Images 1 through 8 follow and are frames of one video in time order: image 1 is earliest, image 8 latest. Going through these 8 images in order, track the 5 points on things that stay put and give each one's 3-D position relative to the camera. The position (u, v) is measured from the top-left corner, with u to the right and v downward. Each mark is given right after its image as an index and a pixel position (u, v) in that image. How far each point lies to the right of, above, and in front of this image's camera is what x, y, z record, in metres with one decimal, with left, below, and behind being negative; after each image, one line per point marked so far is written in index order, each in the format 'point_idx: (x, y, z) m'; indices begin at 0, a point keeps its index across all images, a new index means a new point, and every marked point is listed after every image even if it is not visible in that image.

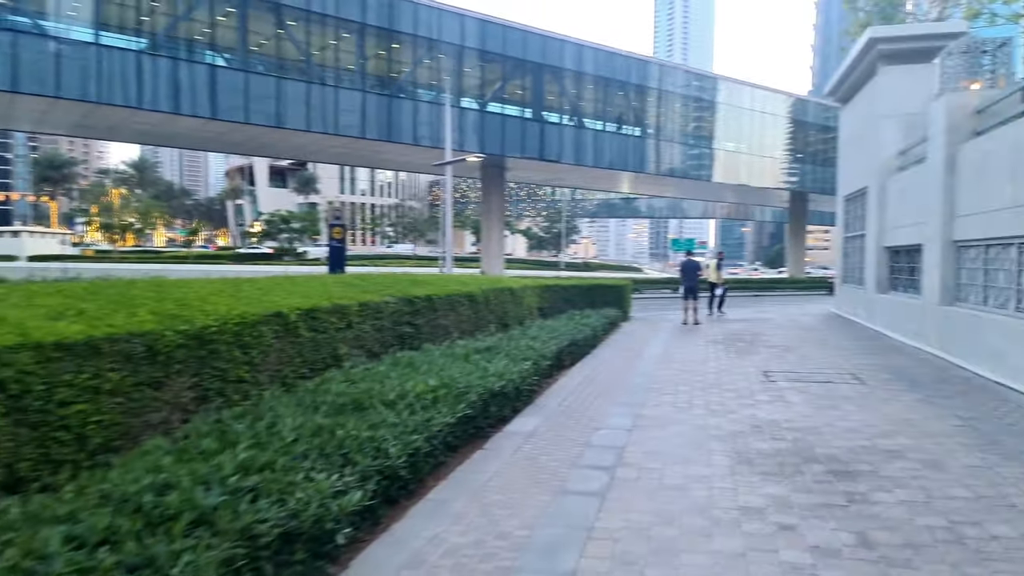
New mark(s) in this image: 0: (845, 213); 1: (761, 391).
0: (+9.4, +2.1, +19.2) m
1: (+3.0, -1.2, +8.2) m
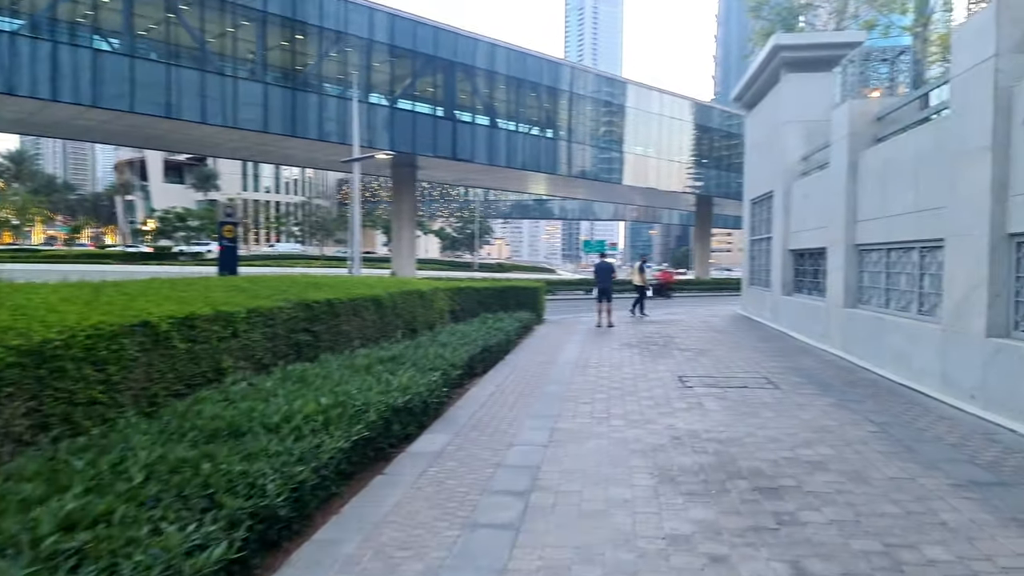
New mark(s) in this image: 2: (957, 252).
0: (+6.9, +2.0, +19.7) m
1: (+1.9, -1.3, +7.9) m
2: (+5.0, +0.4, +7.7) m
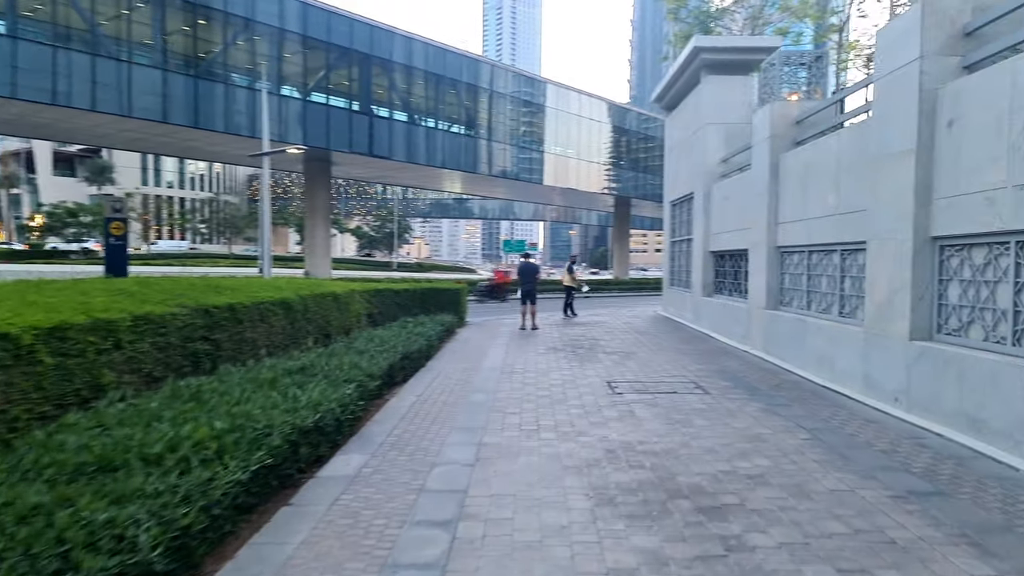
0: (+4.6, +2.0, +19.8) m
1: (+1.1, -1.3, +7.6) m
2: (+4.1, +0.4, +7.7) m
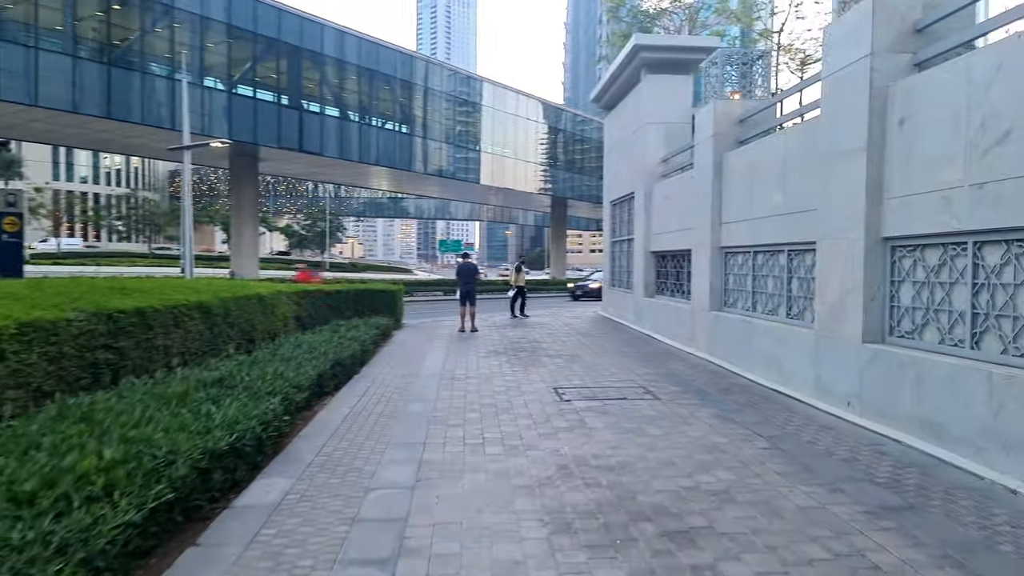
0: (+2.9, +2.0, +19.7) m
1: (+0.5, -1.3, +7.2) m
2: (+3.5, +0.4, +7.5) m
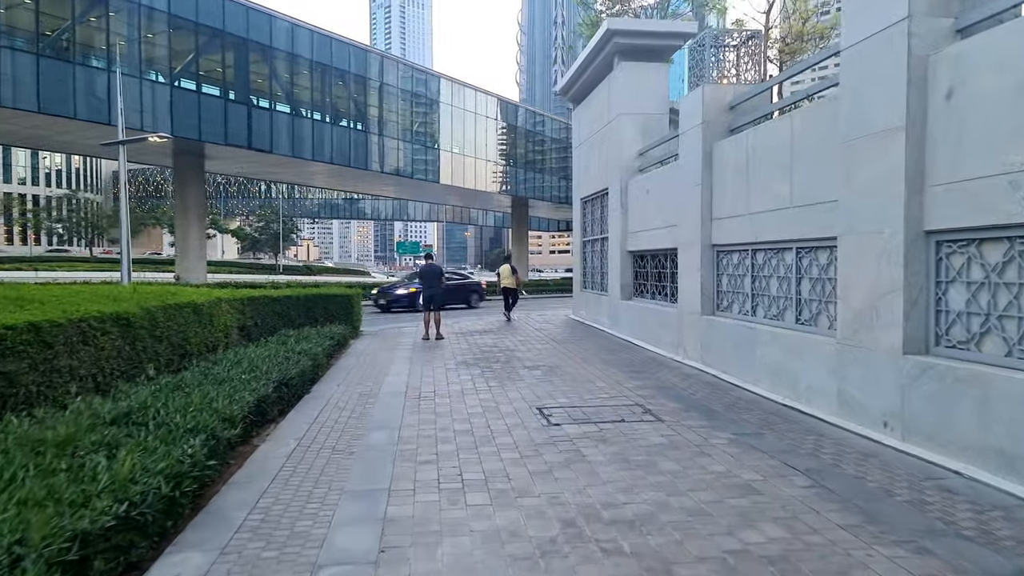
0: (+1.9, +2.0, +18.6) m
1: (+0.3, -1.4, +6.0) m
2: (+3.3, +0.4, +6.6) m
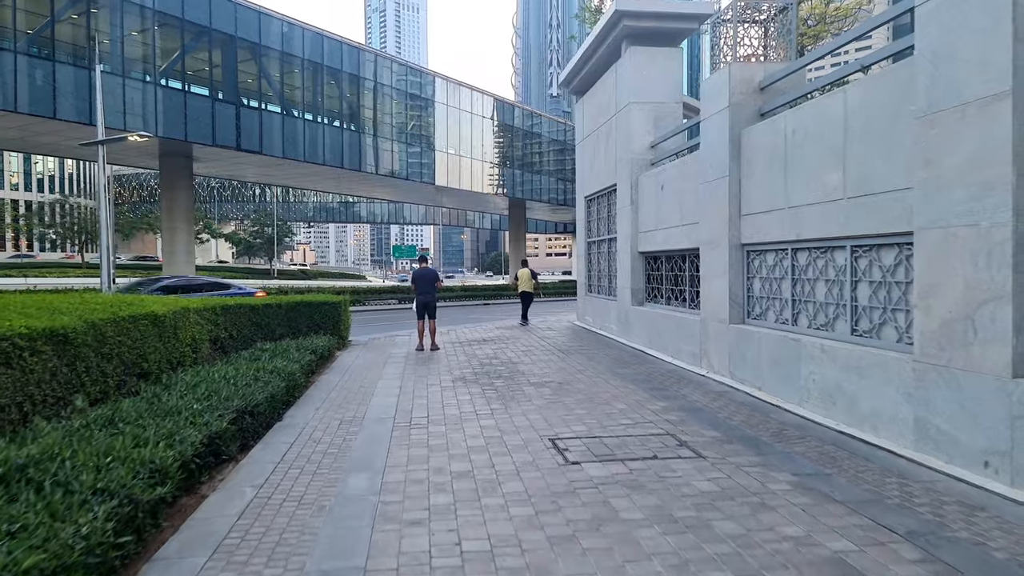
0: (+1.9, +1.8, +17.4) m
1: (+0.4, -1.4, +4.8) m
2: (+3.4, +0.3, +5.4) m
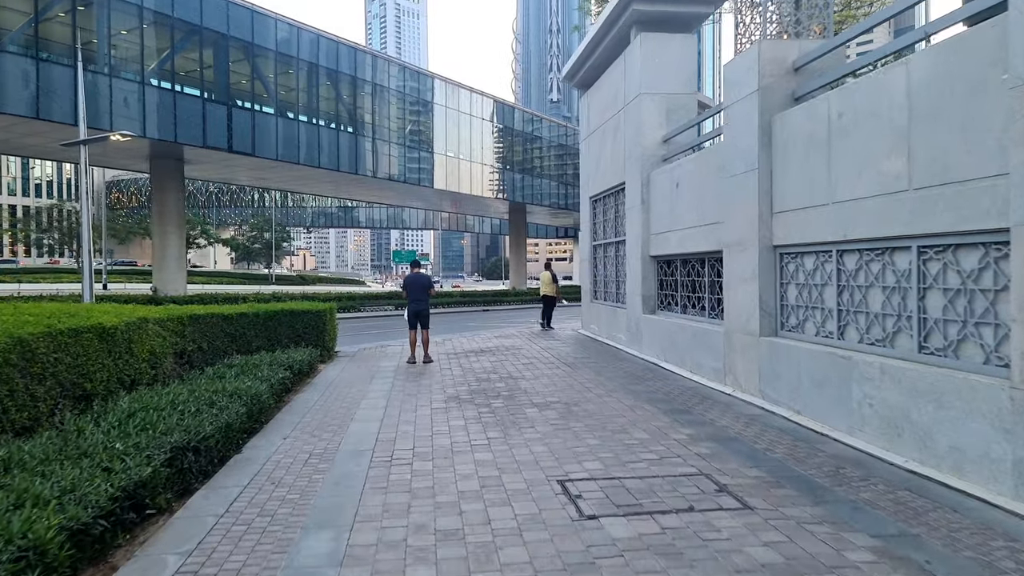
0: (+1.9, +1.7, +16.3) m
1: (+0.4, -1.5, +3.7) m
2: (+3.4, +0.2, +4.3) m
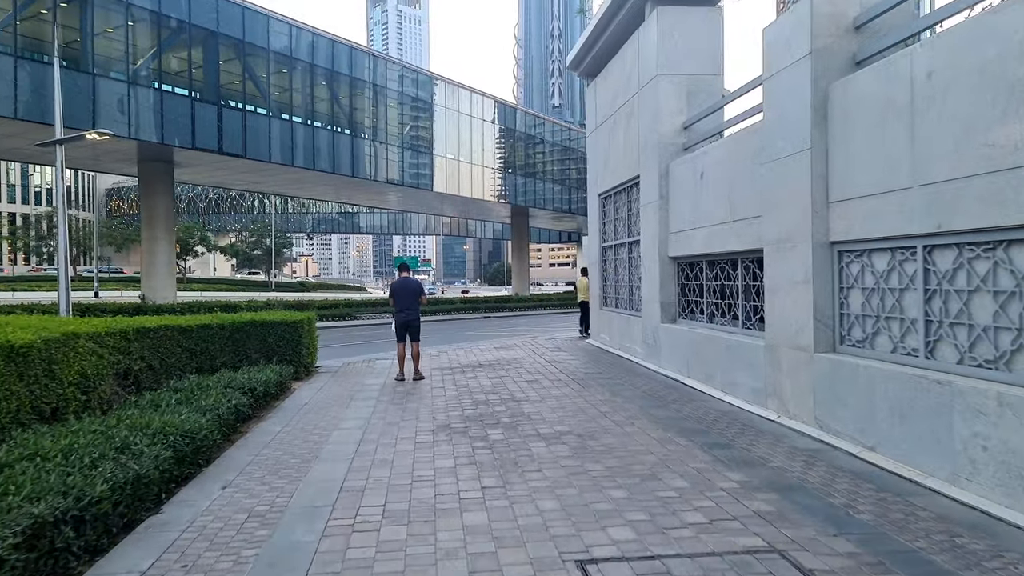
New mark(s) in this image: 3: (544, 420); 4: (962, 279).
0: (+2.0, +1.6, +14.9) m
1: (+0.4, -1.5, +2.2) m
2: (+3.4, +0.2, +2.8) m
3: (+0.4, -1.4, +7.3) m
4: (+3.3, +0.1, +5.0) m
